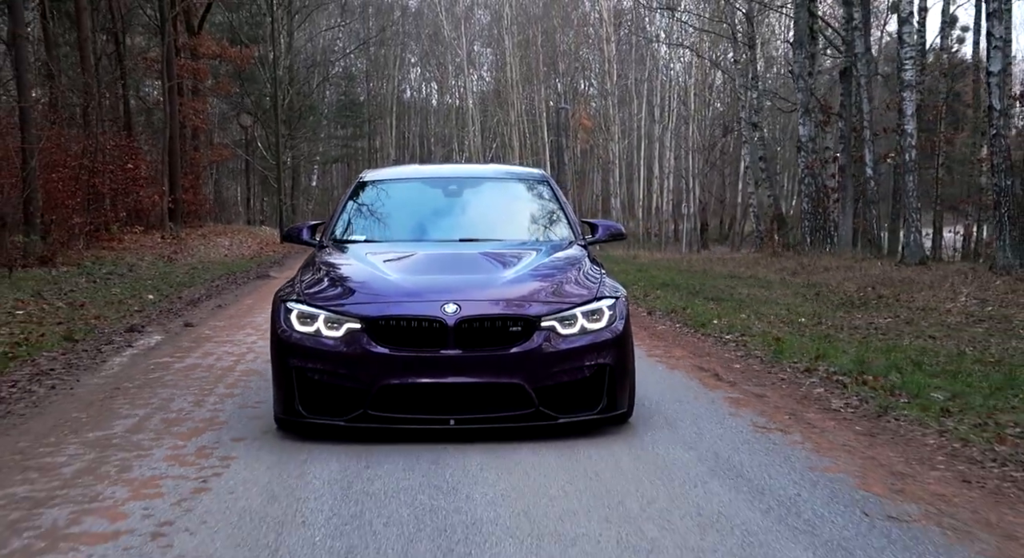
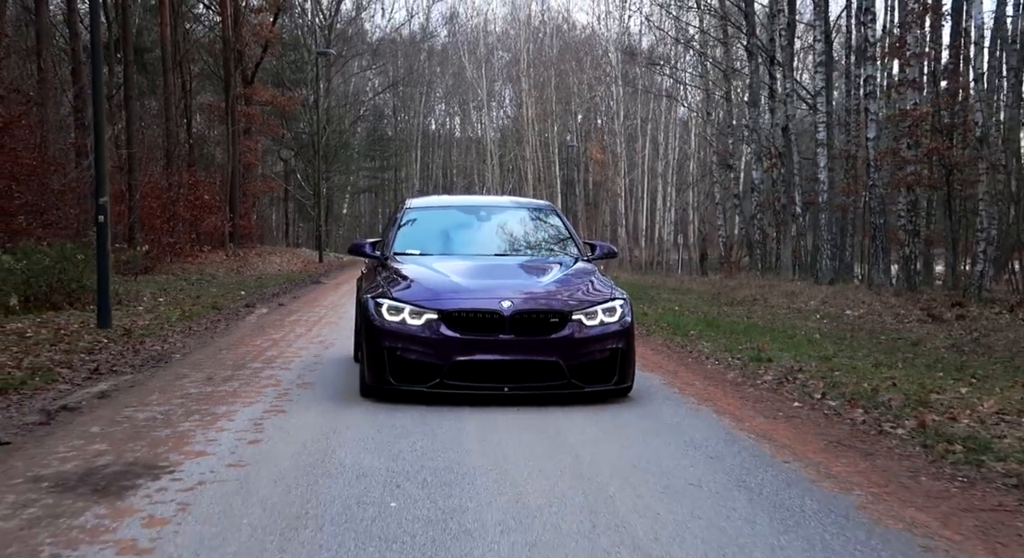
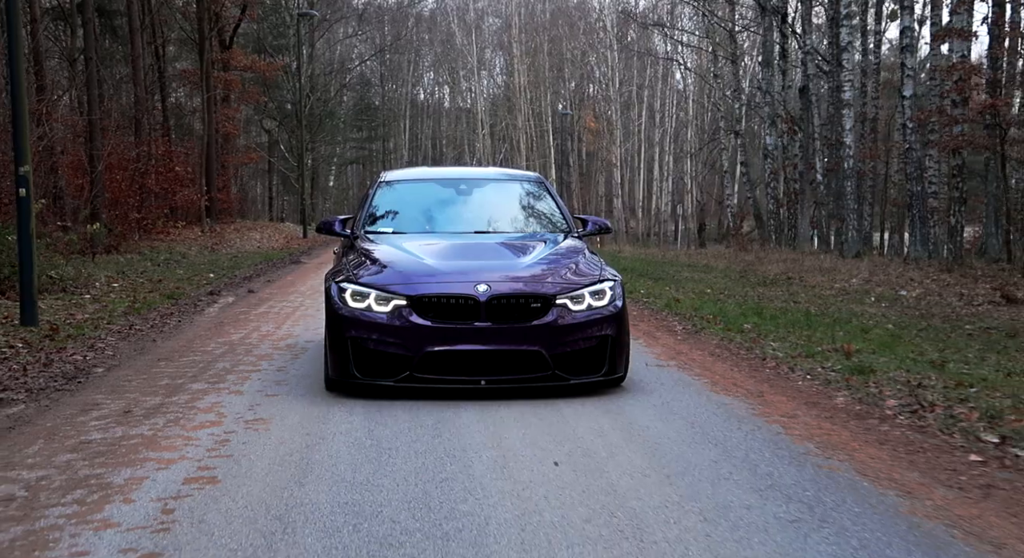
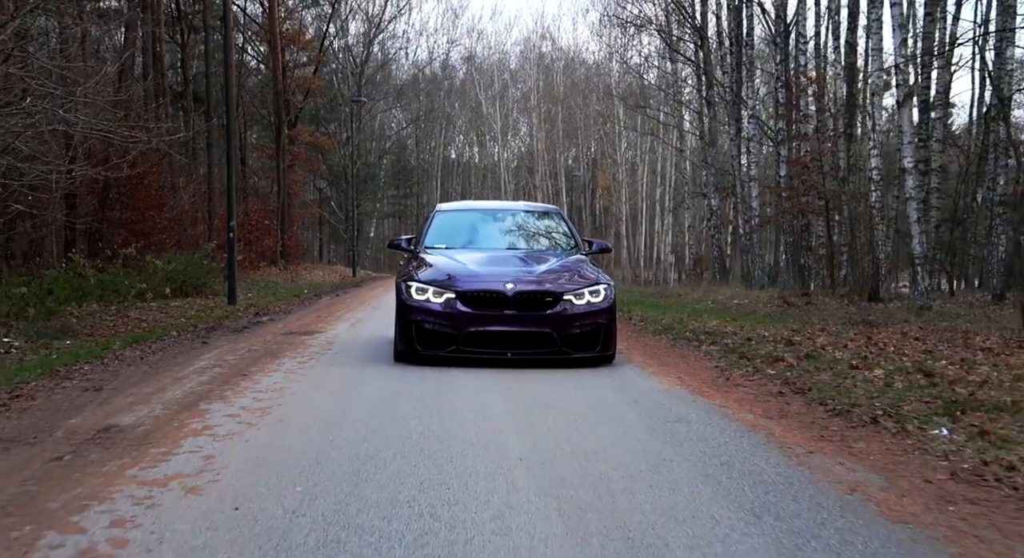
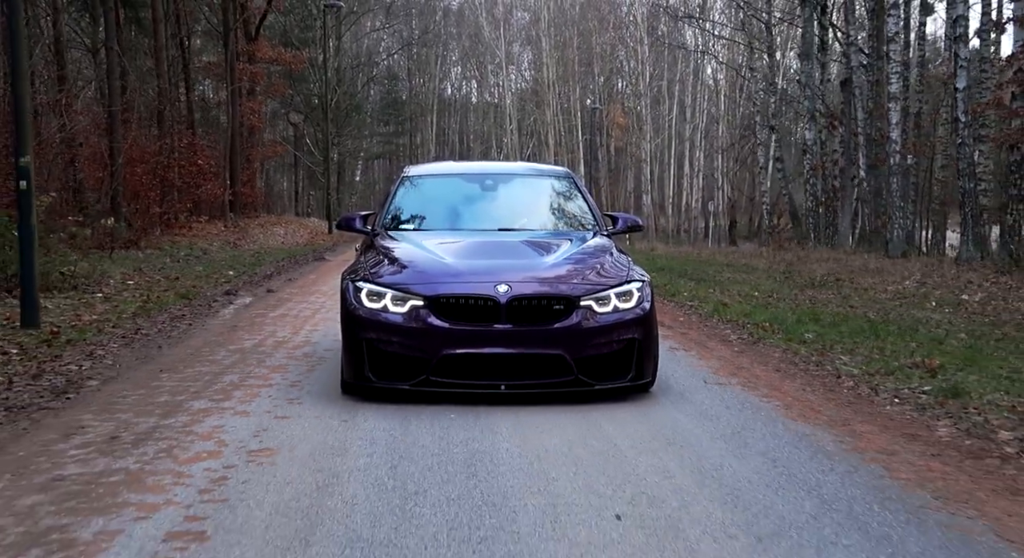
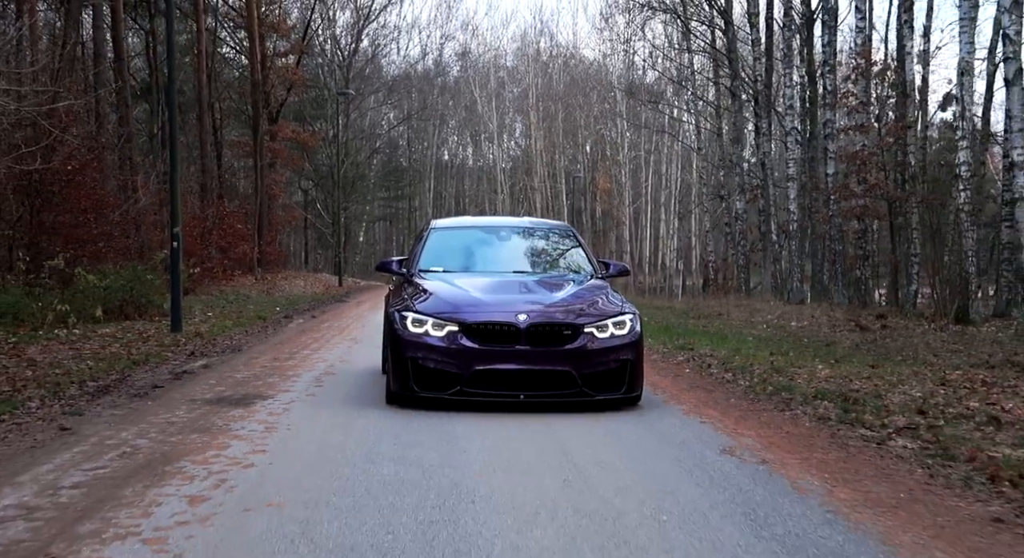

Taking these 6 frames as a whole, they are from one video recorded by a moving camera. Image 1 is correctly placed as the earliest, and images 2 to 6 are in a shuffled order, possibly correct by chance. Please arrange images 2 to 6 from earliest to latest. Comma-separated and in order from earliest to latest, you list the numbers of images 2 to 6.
5, 3, 2, 6, 4
